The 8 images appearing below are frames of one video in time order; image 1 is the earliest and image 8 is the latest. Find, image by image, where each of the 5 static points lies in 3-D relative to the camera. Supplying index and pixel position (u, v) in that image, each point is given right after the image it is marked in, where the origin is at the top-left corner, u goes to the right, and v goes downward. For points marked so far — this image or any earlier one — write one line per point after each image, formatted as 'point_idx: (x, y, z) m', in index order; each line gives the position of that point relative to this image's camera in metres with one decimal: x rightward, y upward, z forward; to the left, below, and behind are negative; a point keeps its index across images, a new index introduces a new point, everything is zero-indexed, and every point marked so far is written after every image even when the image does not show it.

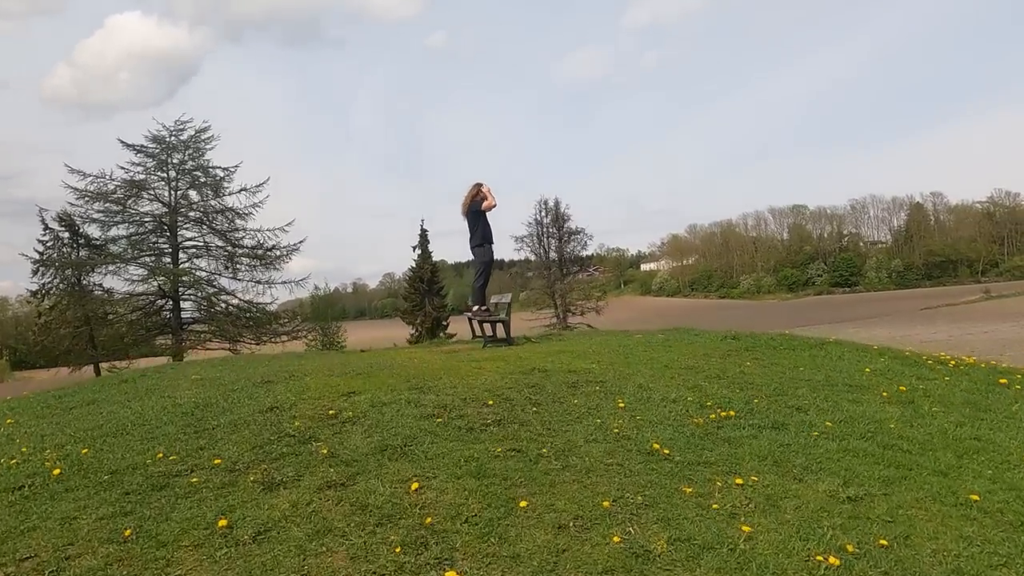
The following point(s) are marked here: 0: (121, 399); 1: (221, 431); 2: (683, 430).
0: (-4.8, -1.4, +7.3) m
1: (-2.6, -1.3, +5.2) m
2: (+1.4, -1.2, +5.0) m
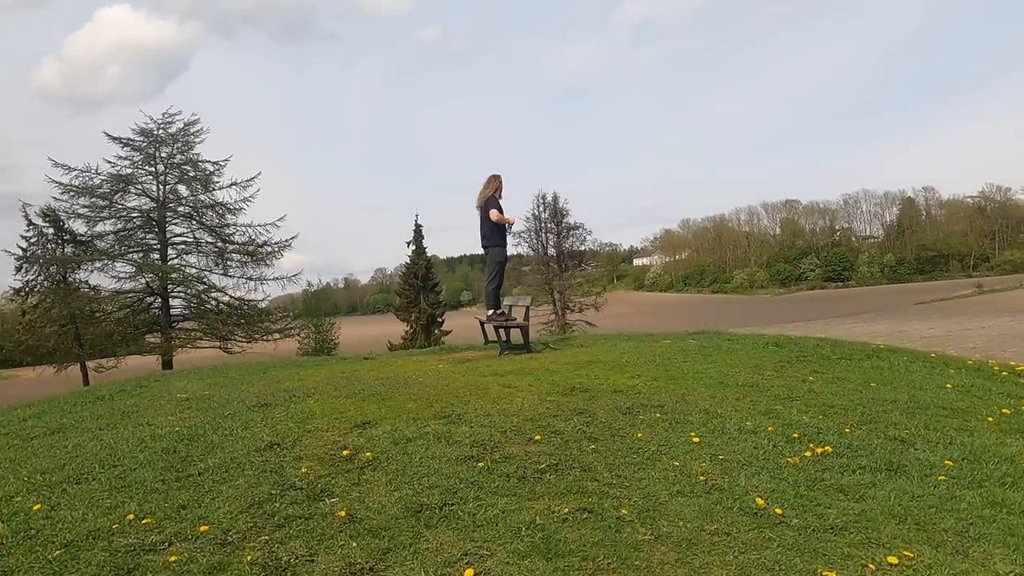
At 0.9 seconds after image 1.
0: (-4.4, -1.5, +6.3) m
1: (-2.2, -1.4, +4.2) m
2: (+1.9, -1.3, +4.1) m
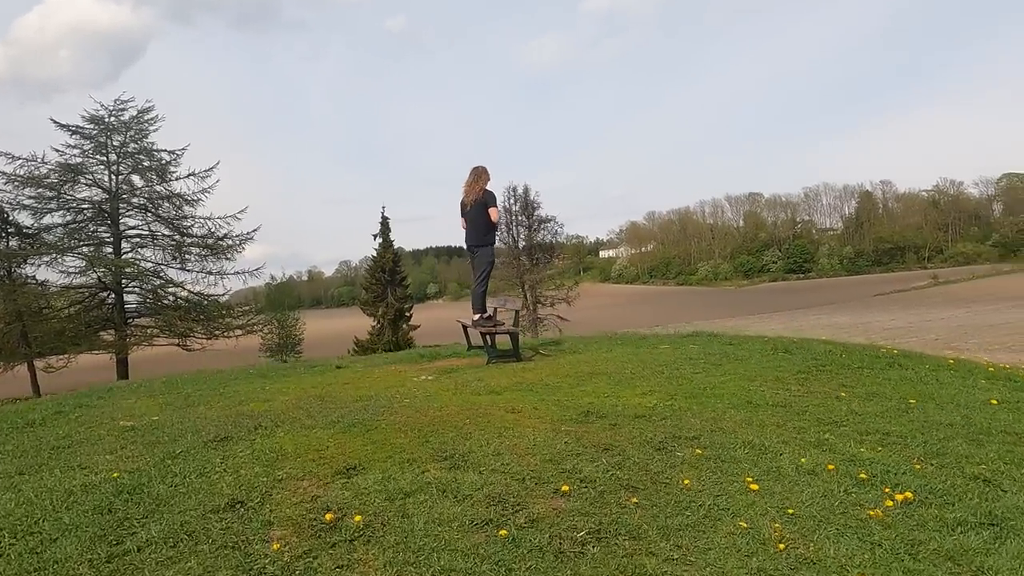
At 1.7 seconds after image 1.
0: (-4.4, -1.6, +5.2) m
1: (-2.0, -1.5, +3.3) m
2: (+2.0, -1.4, +3.3) m
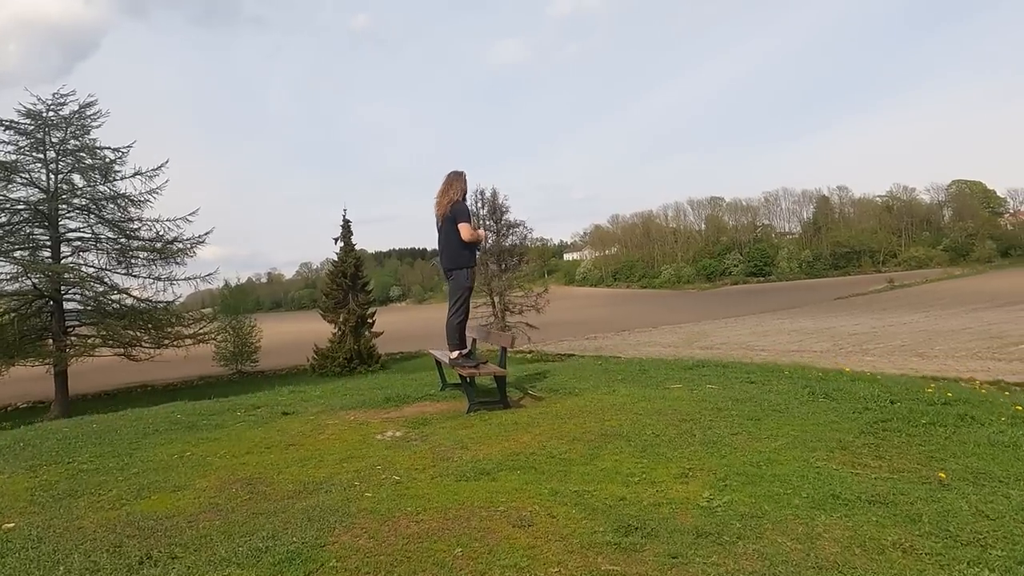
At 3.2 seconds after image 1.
0: (-4.3, -2.0, +3.2) m
1: (-1.8, -1.9, +1.5) m
2: (+2.2, -1.8, +1.8) m
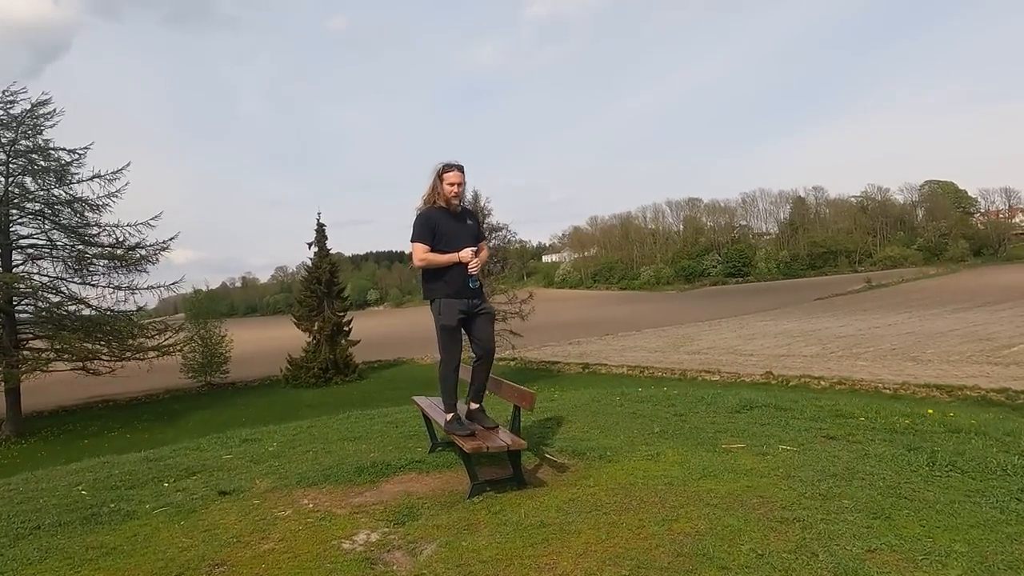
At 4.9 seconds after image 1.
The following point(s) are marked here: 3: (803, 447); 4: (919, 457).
0: (-3.9, -2.4, +1.0) m
1: (-1.4, -2.3, -0.7) m
2: (+2.6, -2.1, -0.2) m
3: (+3.2, -1.8, +6.7) m
4: (+4.2, -1.7, +6.2) m
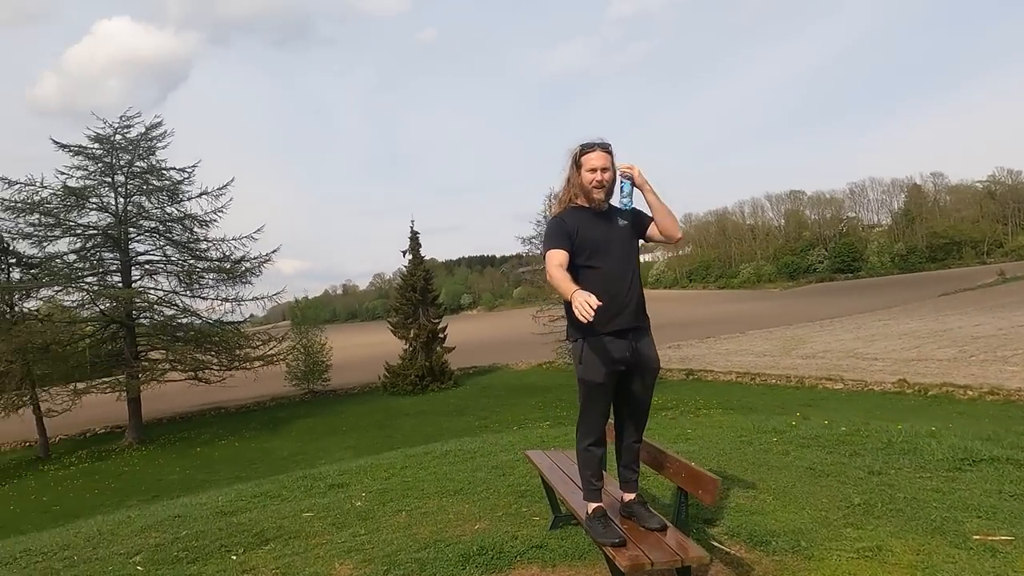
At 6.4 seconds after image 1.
0: (-3.4, -2.7, -0.3) m
1: (-1.1, -2.5, -2.3) m
2: (+2.9, -2.3, -2.4) m
3: (+4.5, -1.9, +4.3) m
4: (+5.4, -1.8, +3.7) m
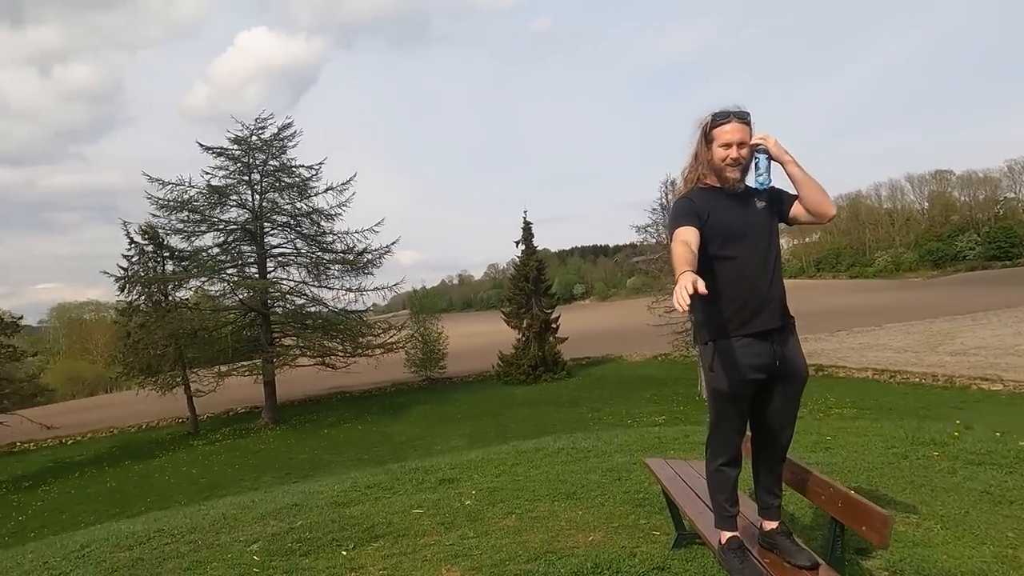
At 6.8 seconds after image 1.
0: (-3.4, -2.7, -0.2) m
1: (-1.6, -2.6, -2.5) m
2: (+2.4, -2.3, -3.4) m
3: (+5.2, -1.9, +2.9) m
4: (+6.0, -1.8, +2.1) m
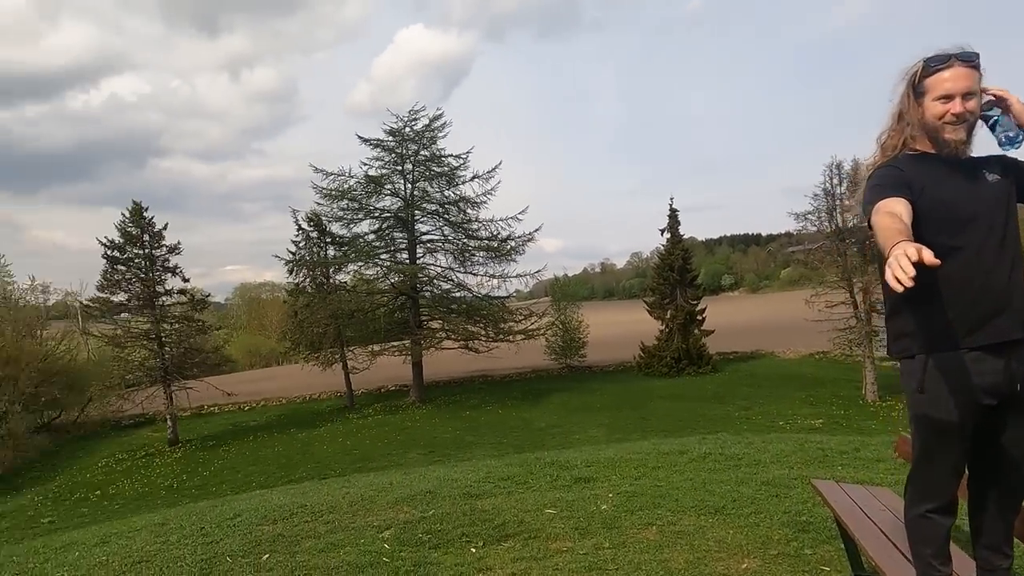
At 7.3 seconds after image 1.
0: (-3.5, -2.7, +0.2) m
1: (-2.2, -2.6, -2.5) m
2: (+1.4, -2.5, -4.3) m
3: (+5.6, -2.0, +1.1) m
4: (+6.2, -1.9, +0.2) m
